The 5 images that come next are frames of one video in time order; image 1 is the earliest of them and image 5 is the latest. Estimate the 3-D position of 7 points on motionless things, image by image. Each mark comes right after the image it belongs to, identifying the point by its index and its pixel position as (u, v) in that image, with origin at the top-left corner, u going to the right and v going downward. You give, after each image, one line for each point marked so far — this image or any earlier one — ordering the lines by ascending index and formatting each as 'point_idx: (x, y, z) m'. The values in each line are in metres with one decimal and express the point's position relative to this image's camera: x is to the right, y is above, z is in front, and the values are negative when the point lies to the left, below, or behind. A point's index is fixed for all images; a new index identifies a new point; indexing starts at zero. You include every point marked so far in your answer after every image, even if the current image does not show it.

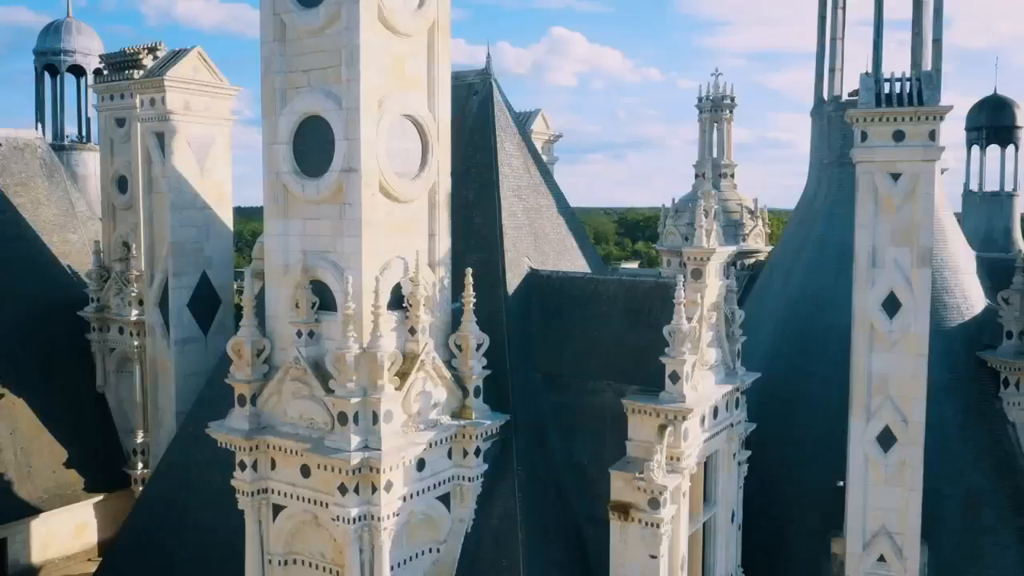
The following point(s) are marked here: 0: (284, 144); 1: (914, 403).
0: (-3.5, +2.2, +14.6) m
1: (+7.6, -2.2, +17.8) m
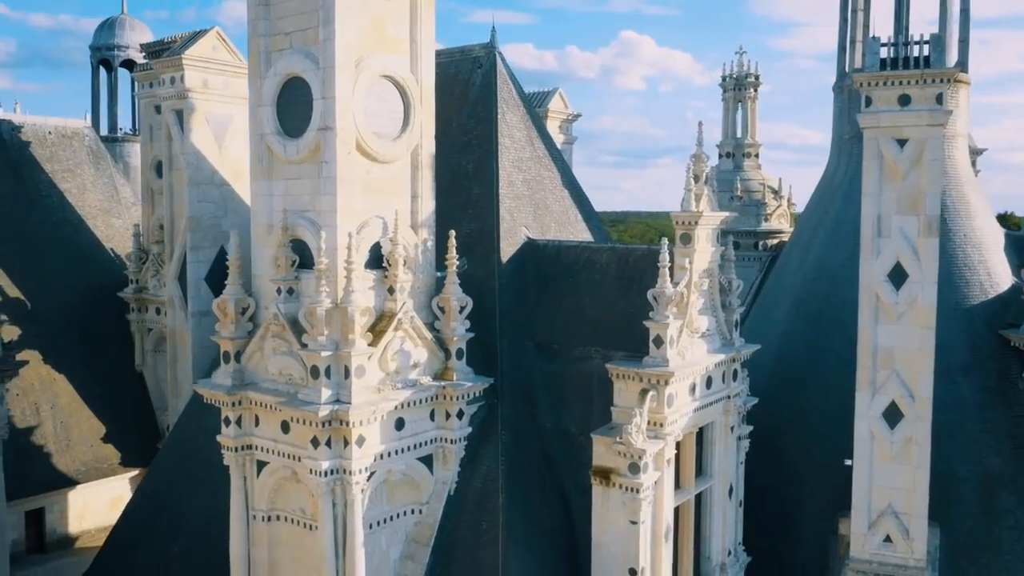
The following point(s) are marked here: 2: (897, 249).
0: (-3.8, +2.9, +14.9) m
1: (+7.4, -1.6, +17.2) m
2: (+7.0, +0.7, +17.3) m
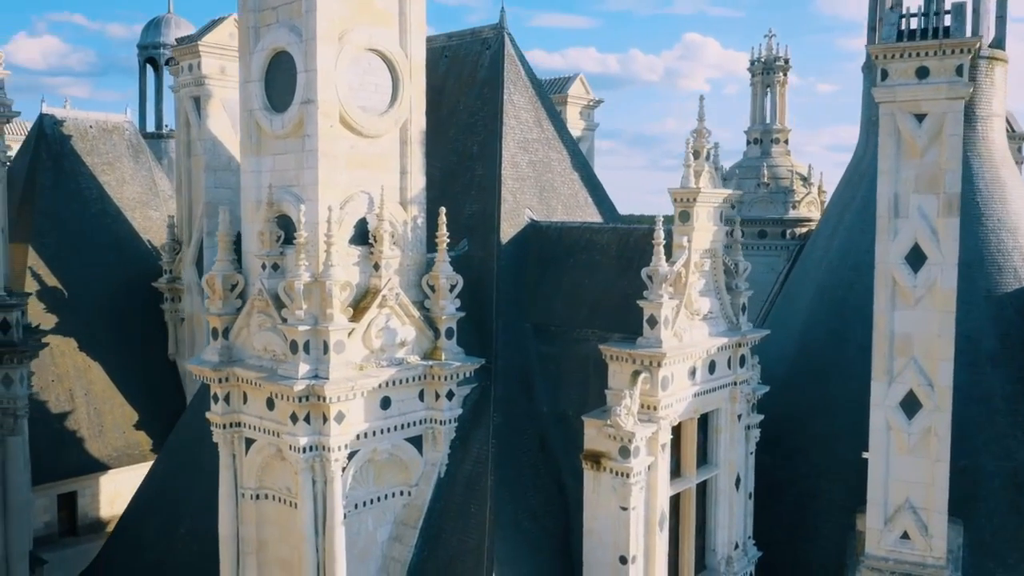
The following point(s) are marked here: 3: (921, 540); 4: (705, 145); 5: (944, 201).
0: (-4.0, +3.2, +14.8) m
1: (+7.4, -1.3, +16.3) m
2: (+7.0, +1.0, +16.4) m
3: (+7.2, -4.4, +16.6) m
4: (+3.2, +2.4, +15.6) m
5: (+7.4, +1.5, +16.2) m
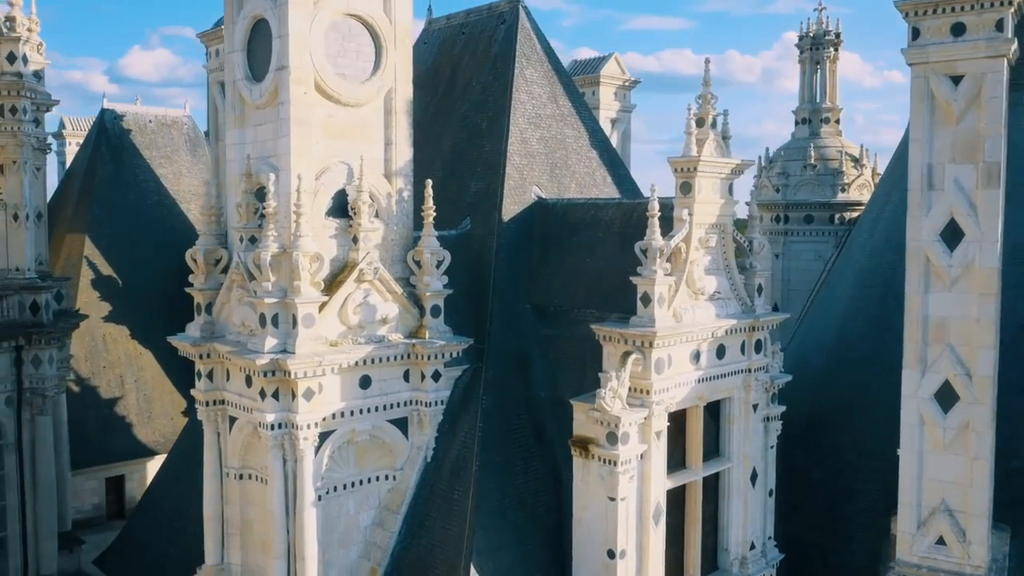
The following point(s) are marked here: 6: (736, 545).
0: (-4.2, +3.6, +14.5) m
1: (+7.3, -1.0, +14.8) m
2: (+6.9, +1.3, +14.9) m
3: (+7.1, -4.1, +15.0) m
4: (+3.0, +2.7, +14.5) m
5: (+7.2, +1.8, +14.6) m
6: (+3.7, -4.3, +15.8) m
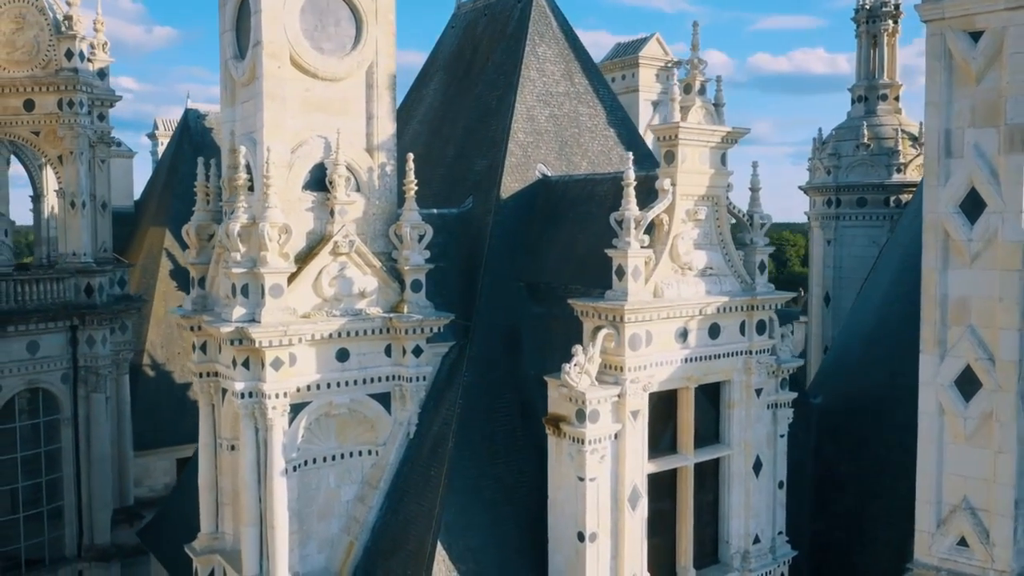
0: (-4.4, +4.0, +14.9) m
1: (+6.9, -0.7, +13.4) m
2: (+6.5, +1.7, +13.6) m
3: (+6.7, -3.7, +13.7) m
4: (+2.7, +3.1, +13.8) m
5: (+6.9, +2.2, +13.3) m
6: (+3.5, -3.9, +14.9) m
